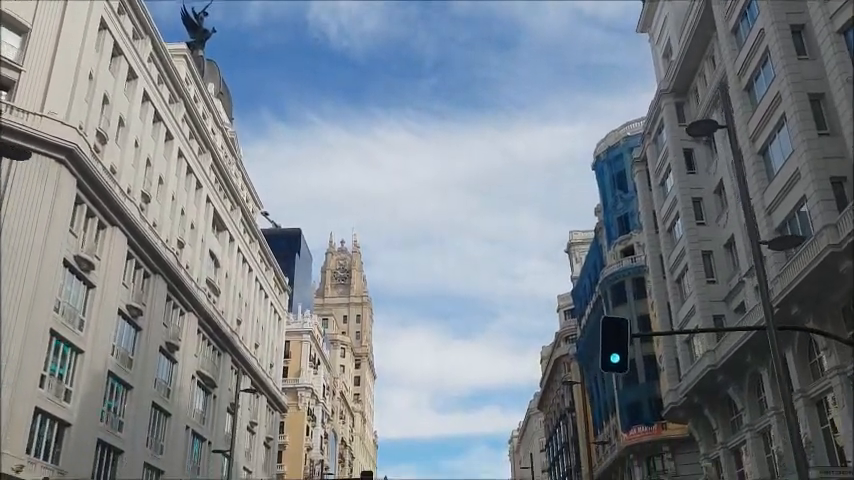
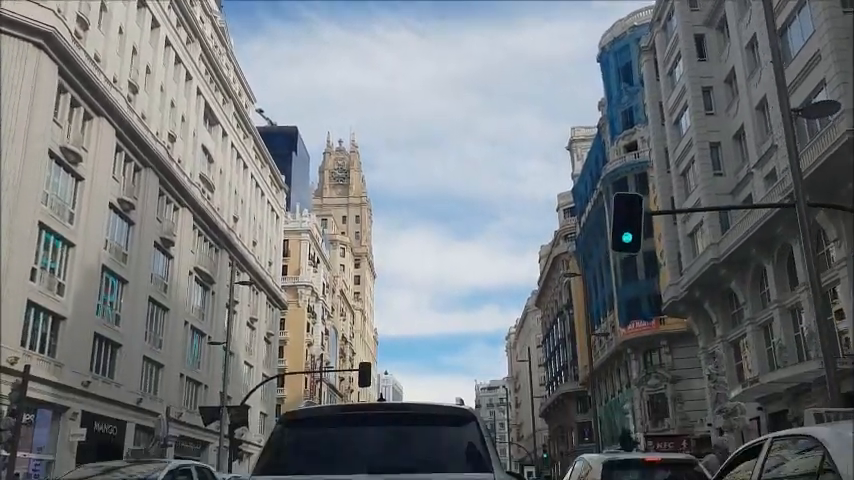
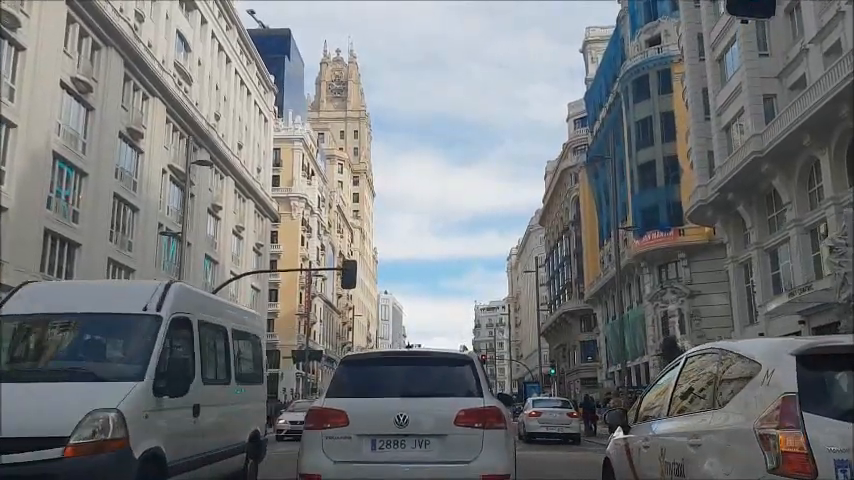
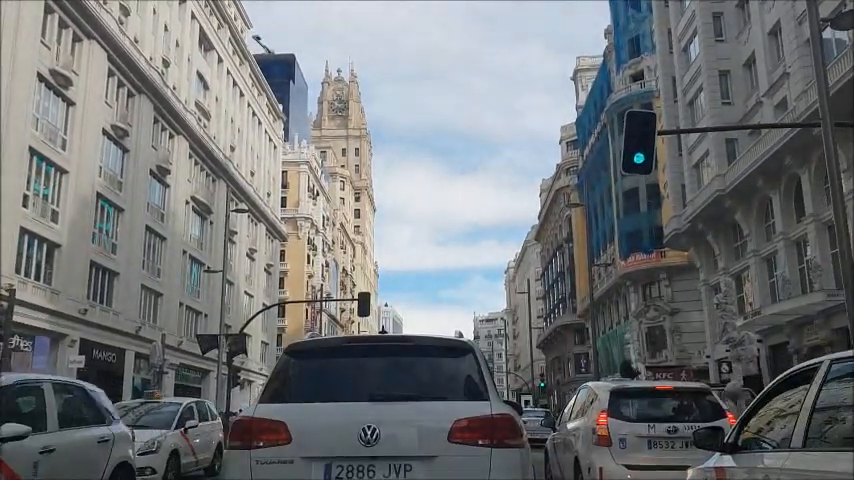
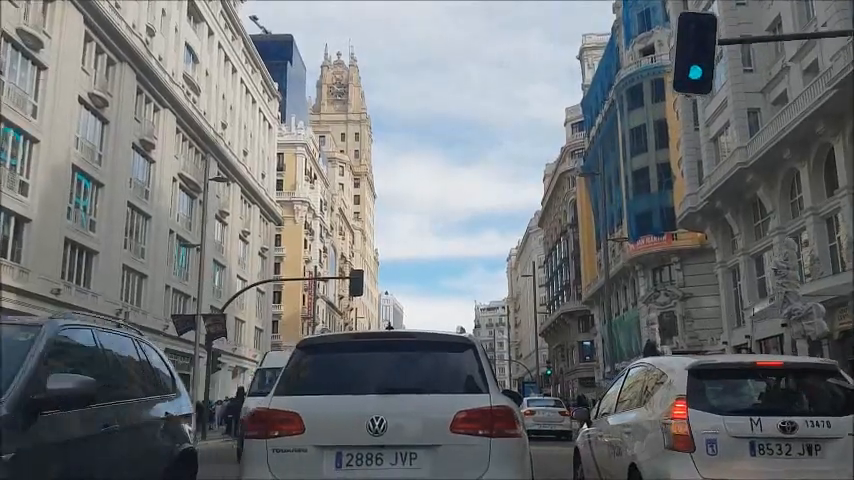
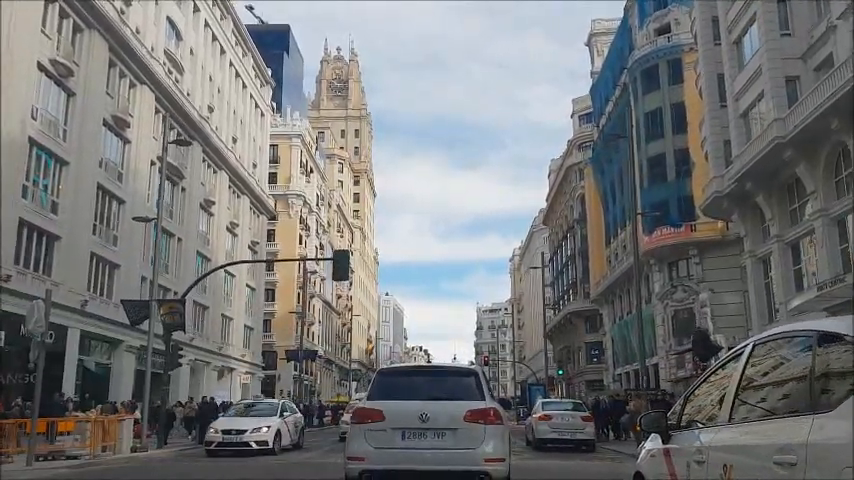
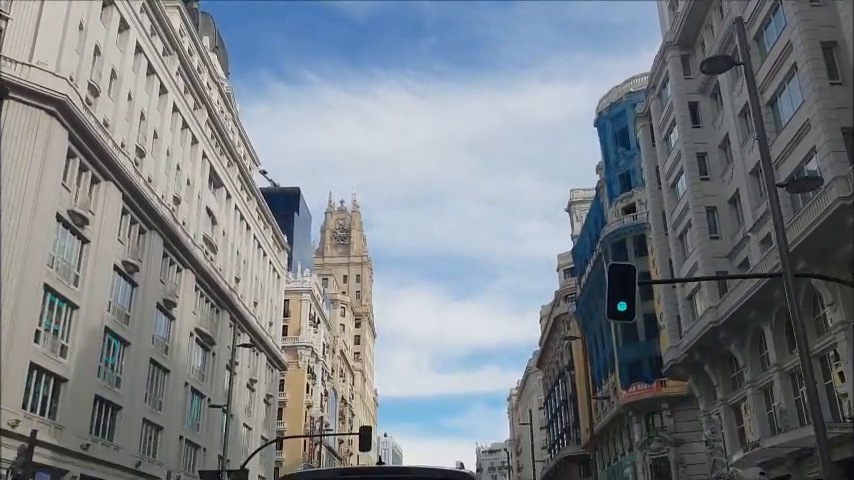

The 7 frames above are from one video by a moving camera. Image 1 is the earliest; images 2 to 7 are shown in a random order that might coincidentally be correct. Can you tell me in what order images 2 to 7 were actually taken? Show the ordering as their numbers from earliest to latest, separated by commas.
7, 2, 4, 5, 3, 6
